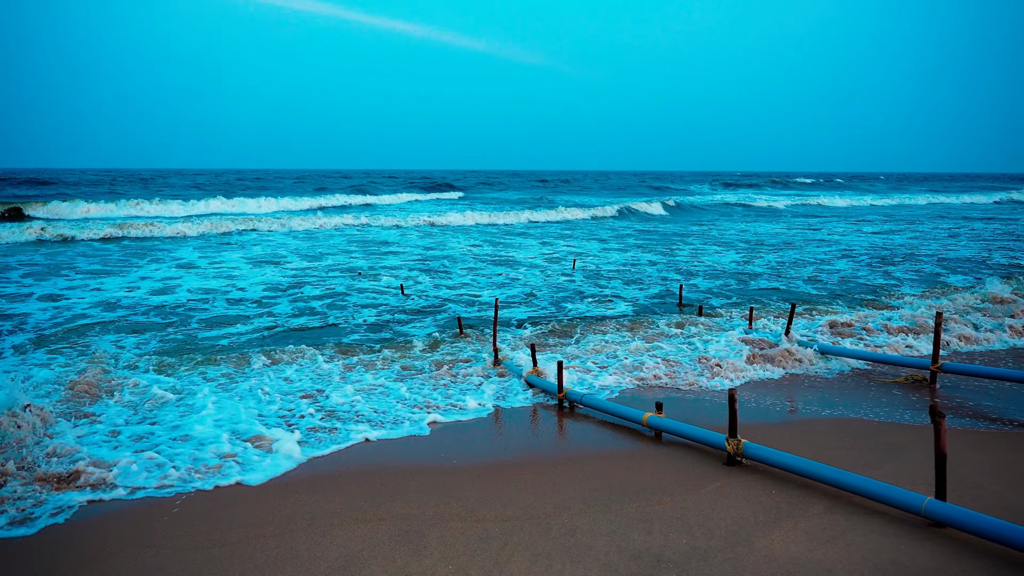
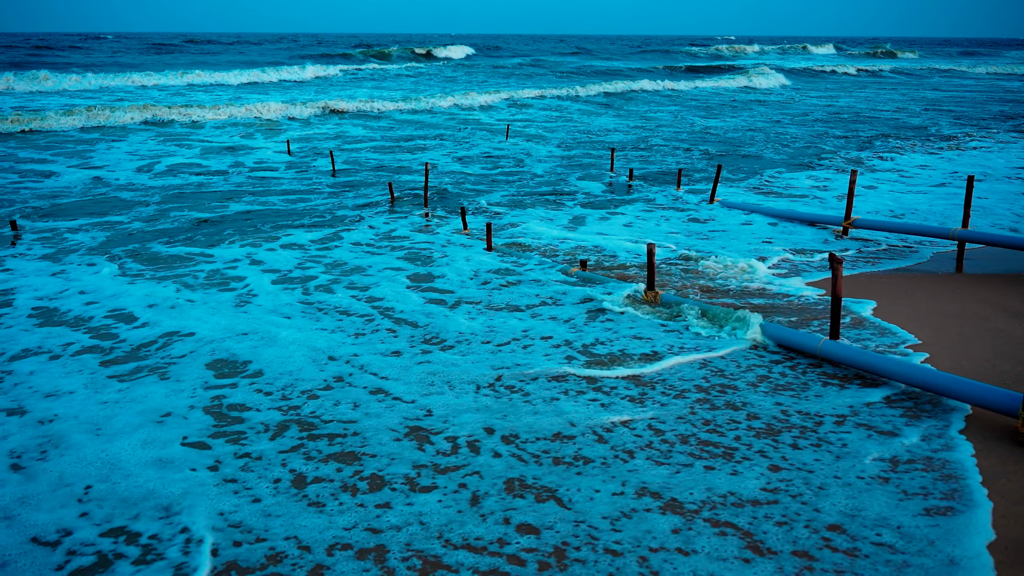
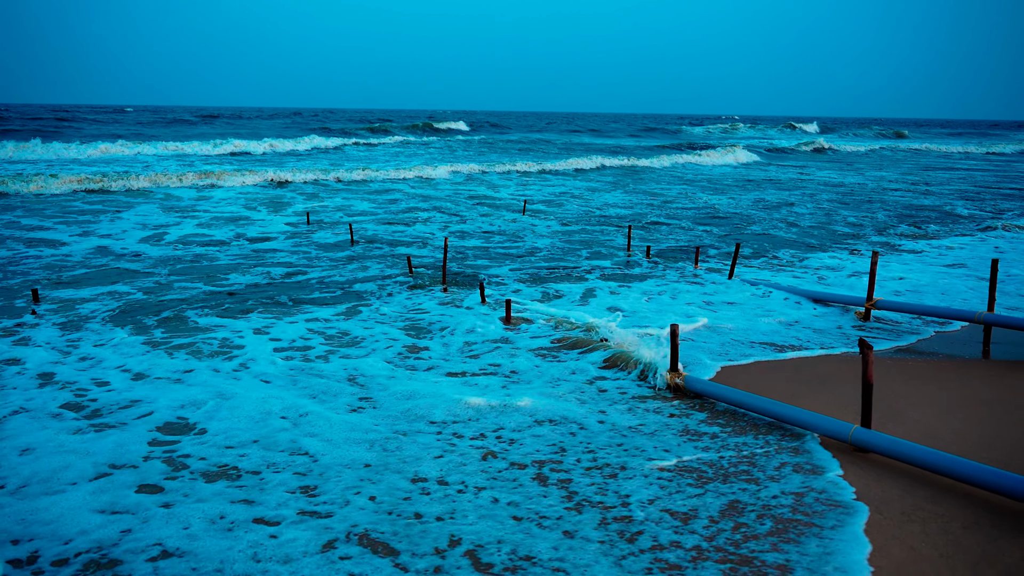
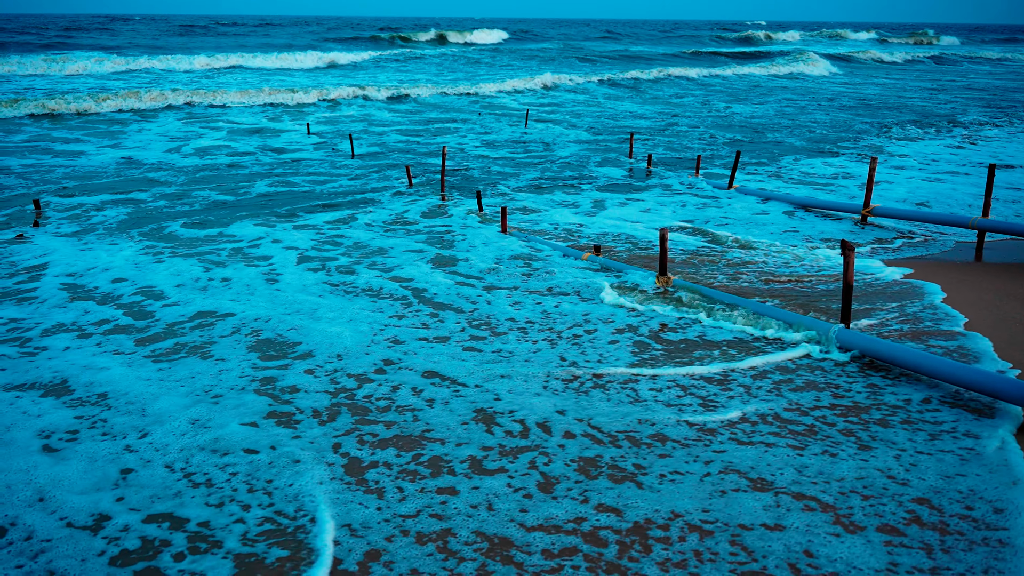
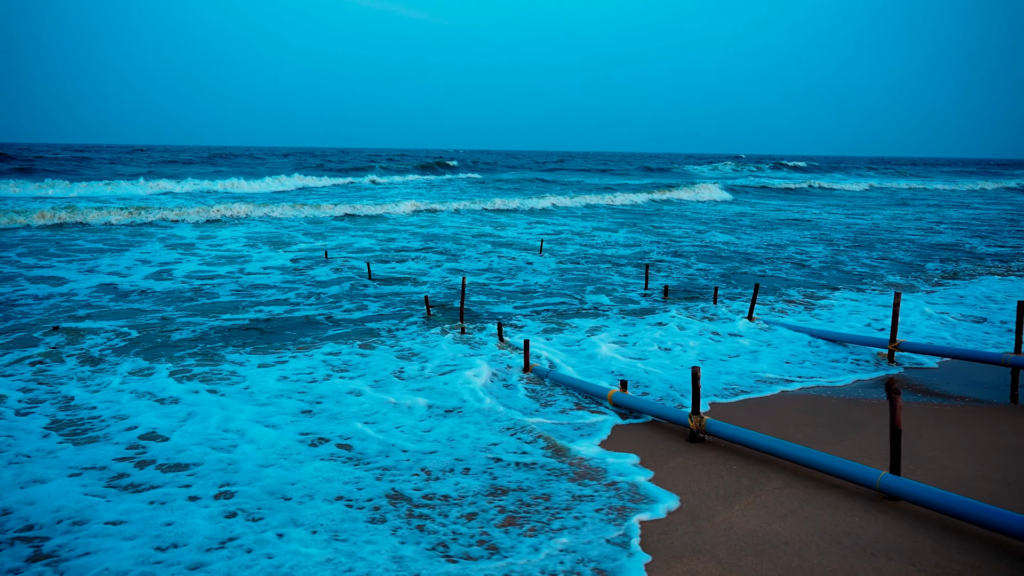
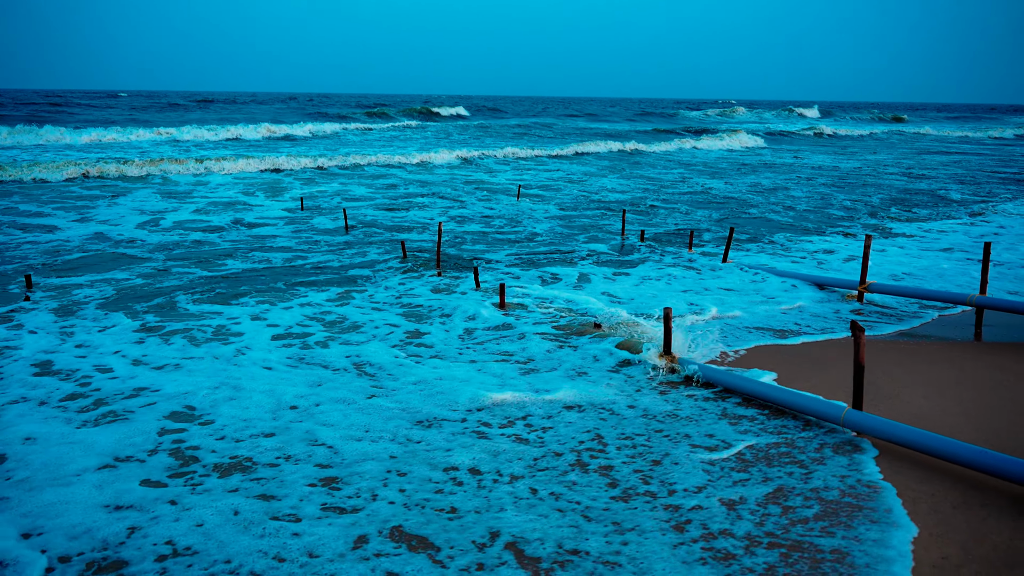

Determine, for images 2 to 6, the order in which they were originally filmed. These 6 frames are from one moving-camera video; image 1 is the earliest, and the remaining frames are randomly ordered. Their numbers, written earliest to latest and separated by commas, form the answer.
5, 3, 6, 2, 4
